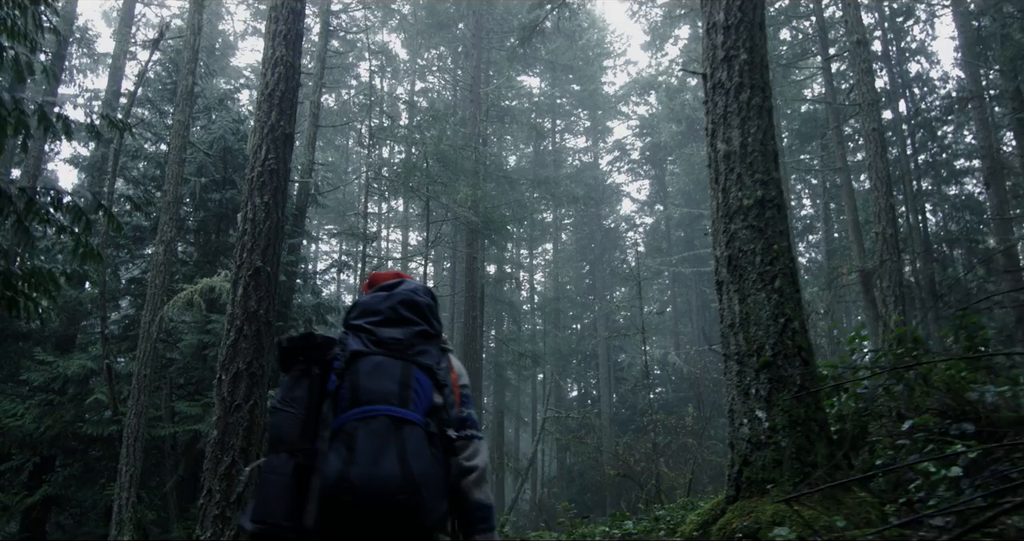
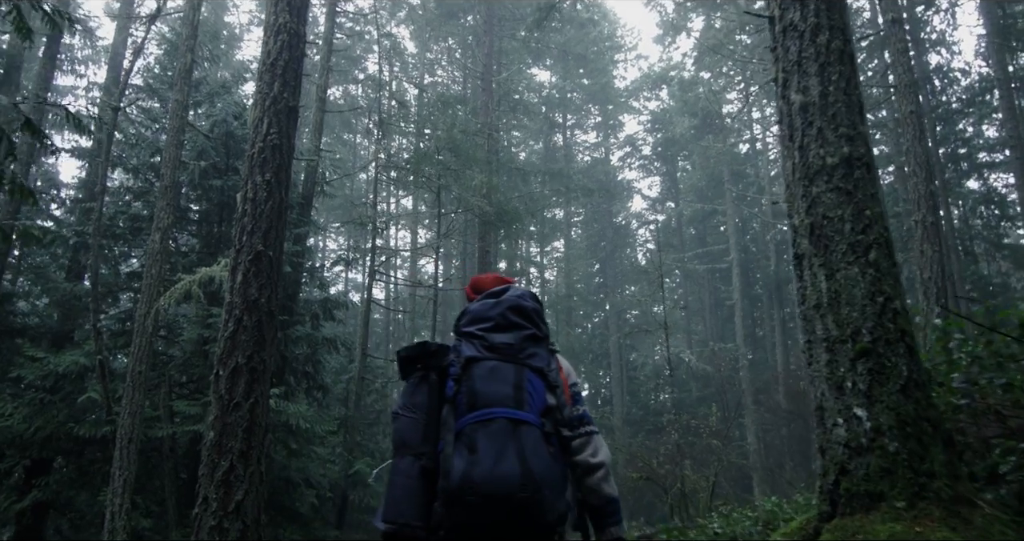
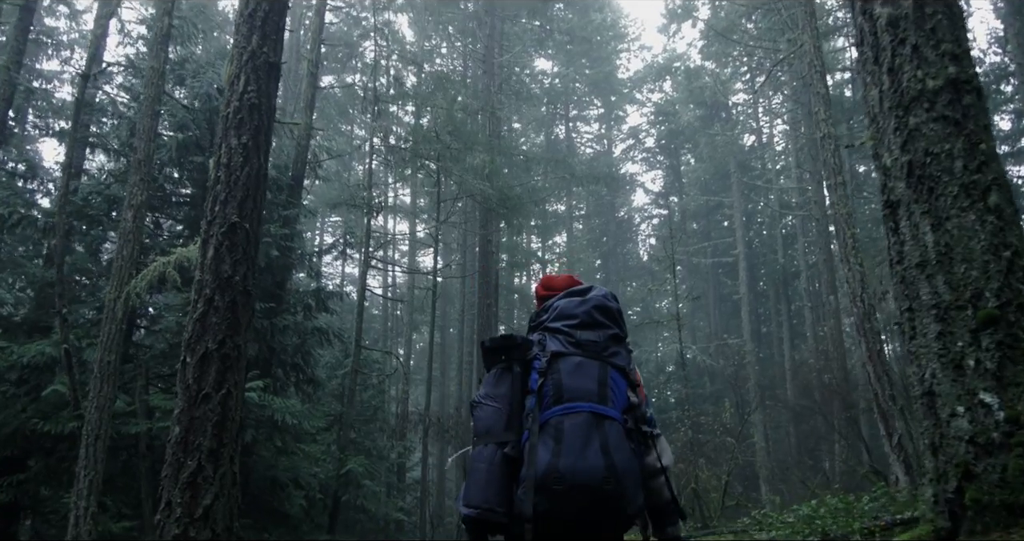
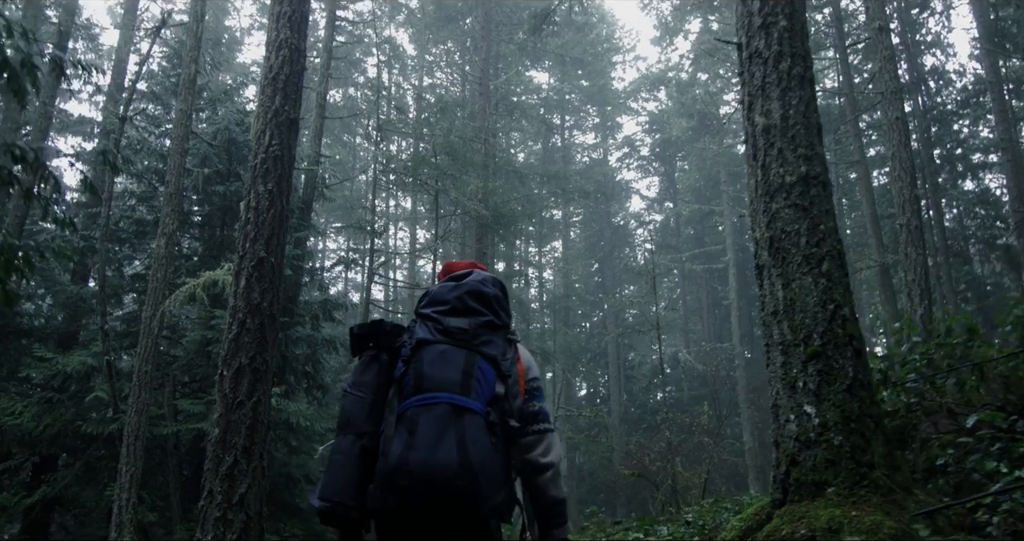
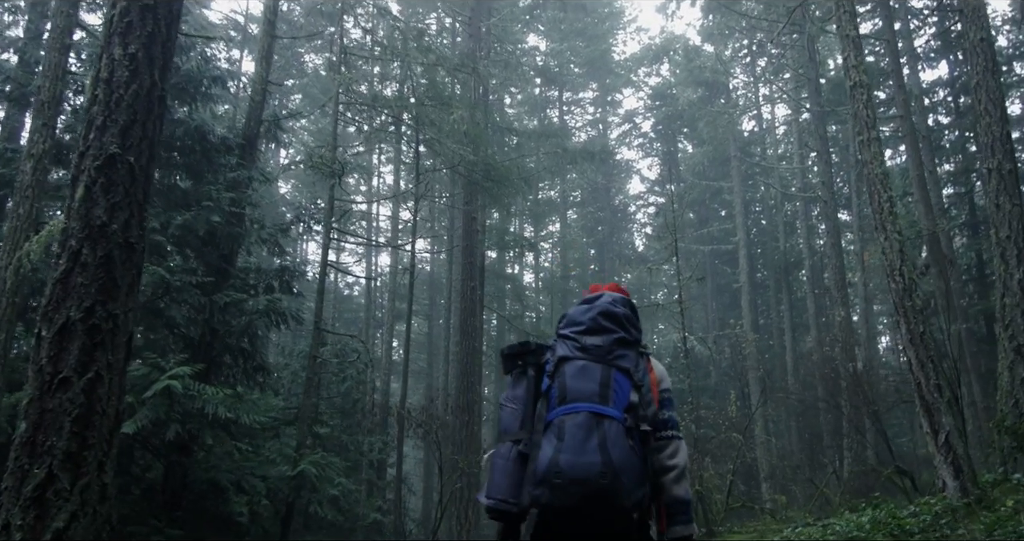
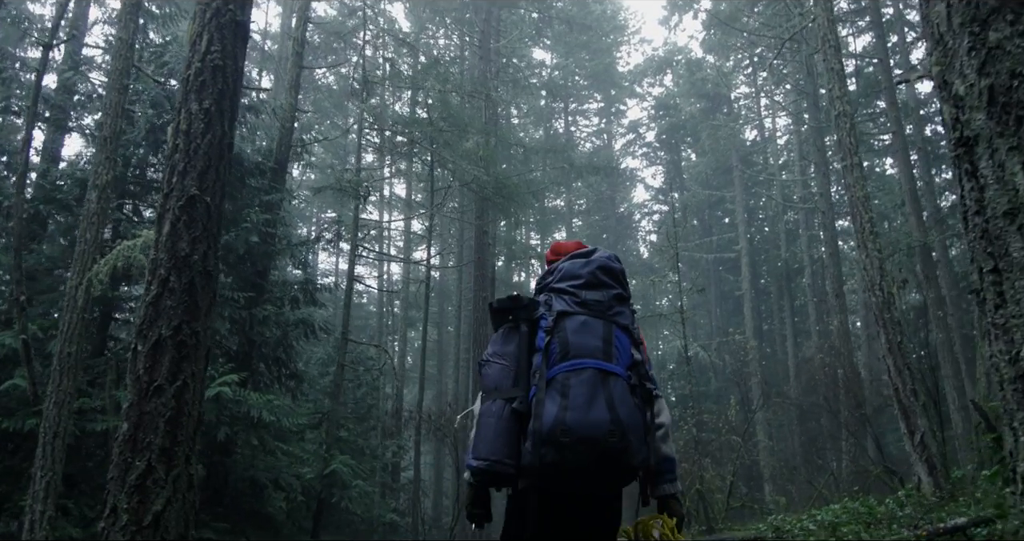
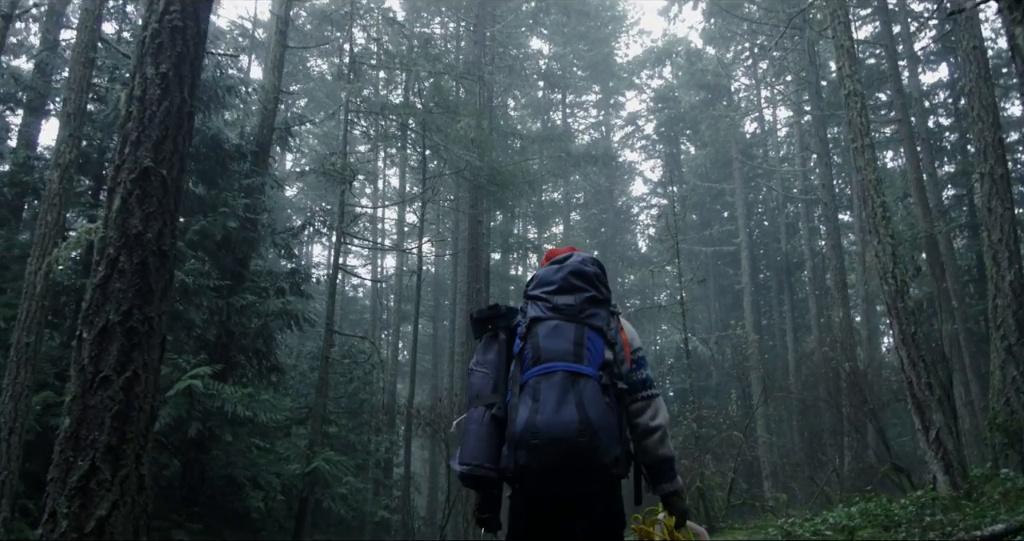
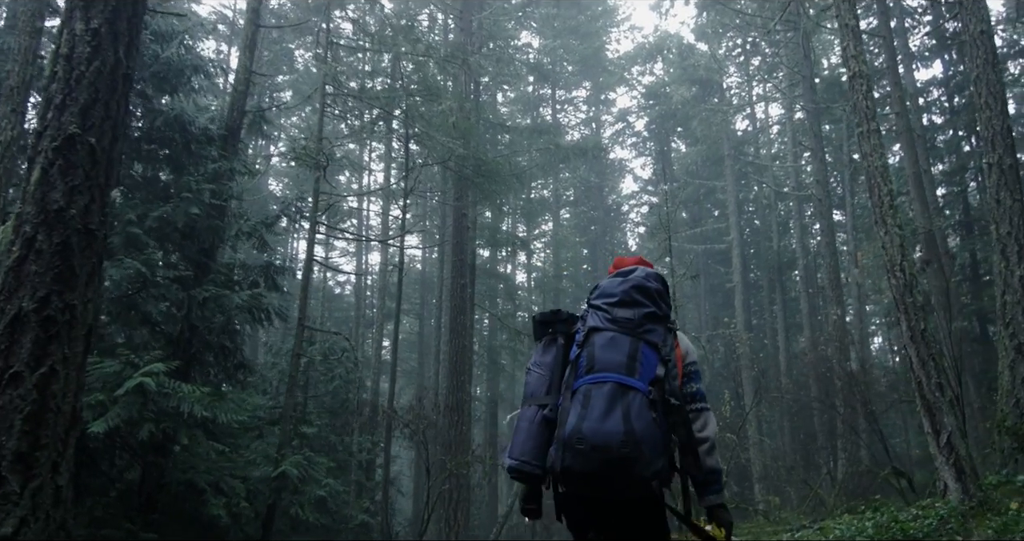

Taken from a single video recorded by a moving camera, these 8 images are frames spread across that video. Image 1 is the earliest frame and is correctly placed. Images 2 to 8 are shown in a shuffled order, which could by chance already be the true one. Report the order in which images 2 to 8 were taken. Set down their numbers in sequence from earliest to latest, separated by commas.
4, 2, 3, 6, 7, 5, 8
